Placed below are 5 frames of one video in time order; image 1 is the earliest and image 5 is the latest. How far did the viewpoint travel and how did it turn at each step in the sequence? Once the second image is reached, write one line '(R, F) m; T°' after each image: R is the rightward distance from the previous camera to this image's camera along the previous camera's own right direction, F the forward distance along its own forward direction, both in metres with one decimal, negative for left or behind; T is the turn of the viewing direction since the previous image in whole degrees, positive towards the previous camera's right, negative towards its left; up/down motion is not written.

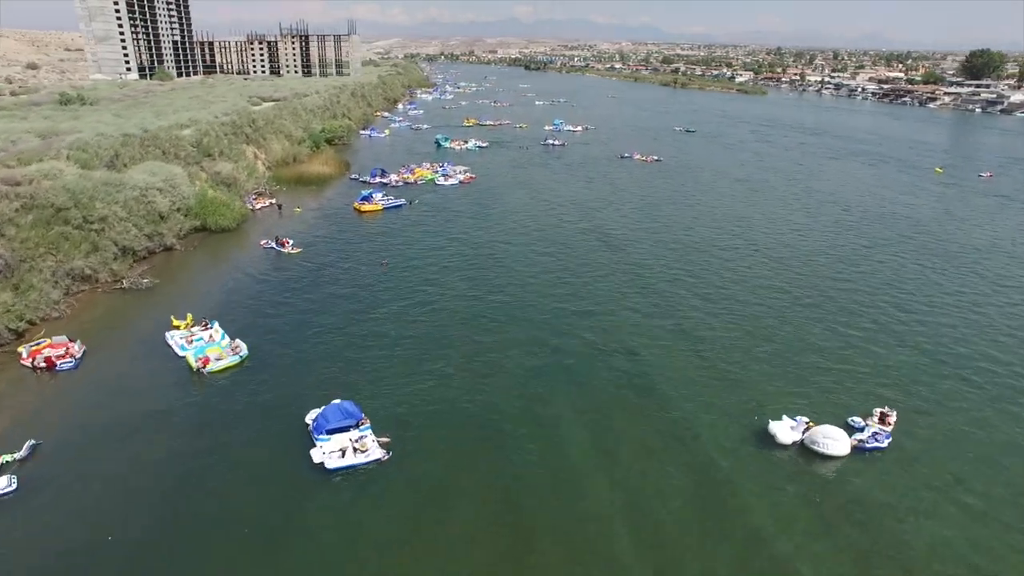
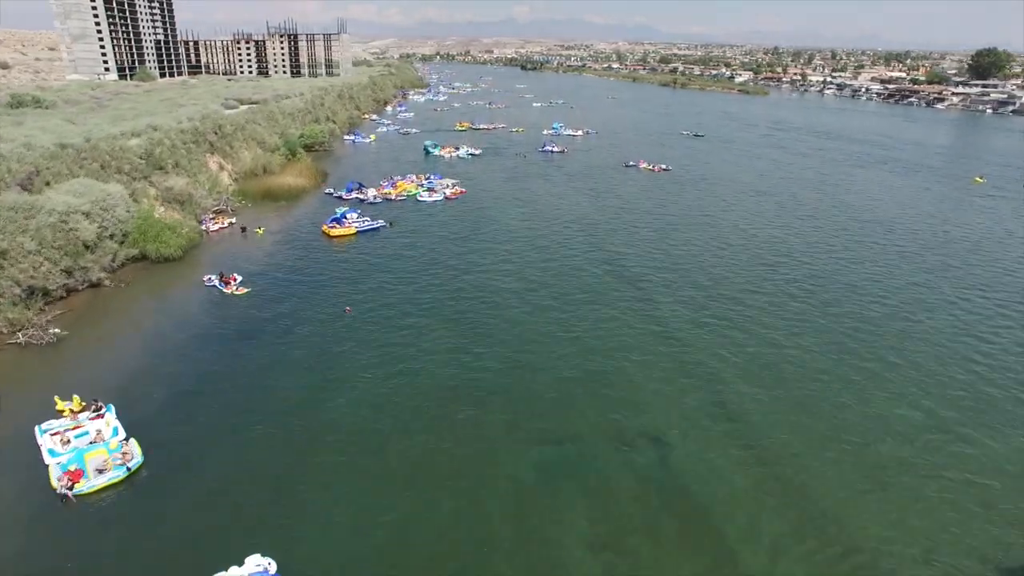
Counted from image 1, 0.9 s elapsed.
(+0.2, +10.8) m; 0°
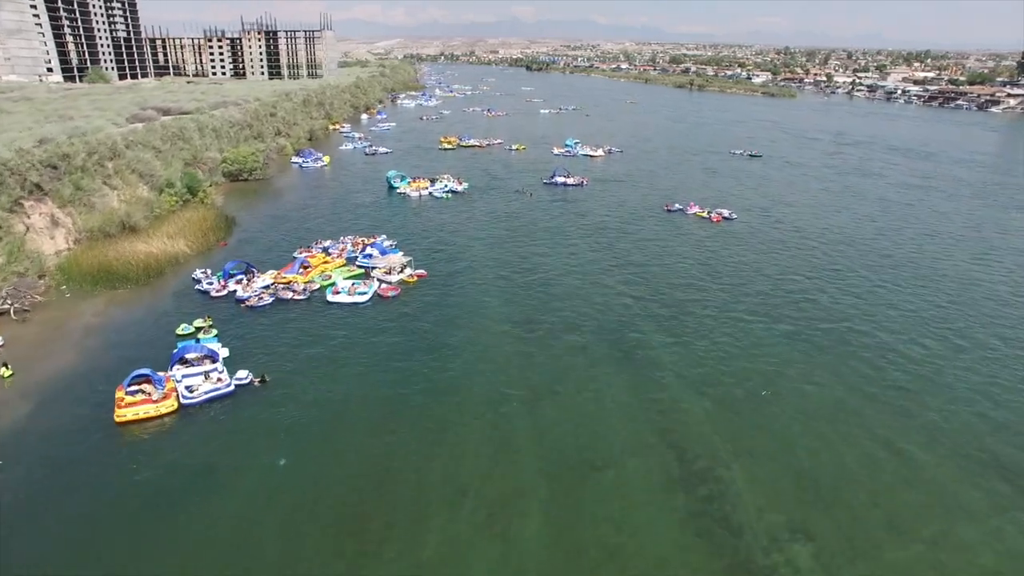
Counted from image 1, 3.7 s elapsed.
(+1.2, +34.6) m; -1°
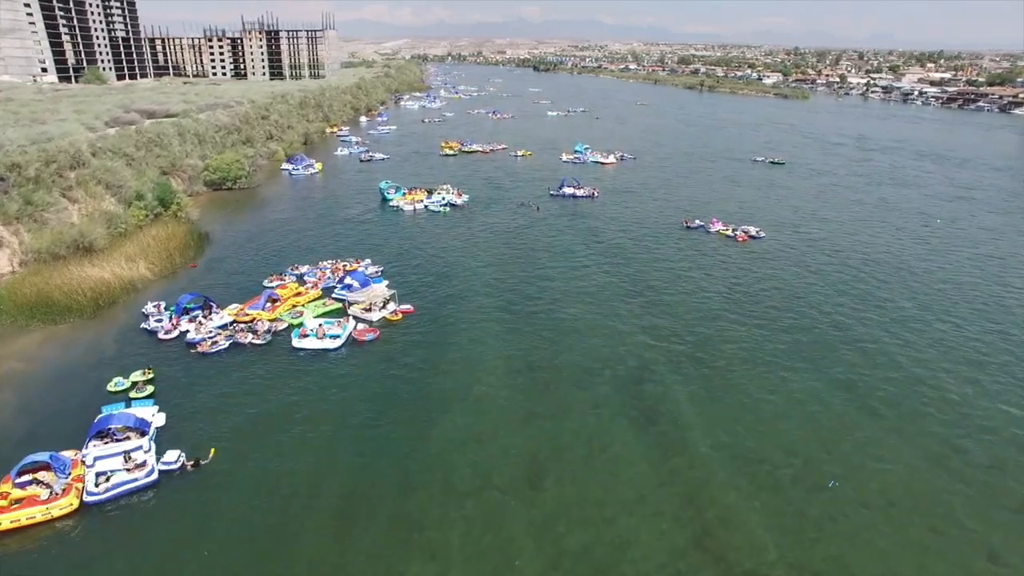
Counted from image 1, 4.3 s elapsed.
(+0.4, +7.4) m; -1°
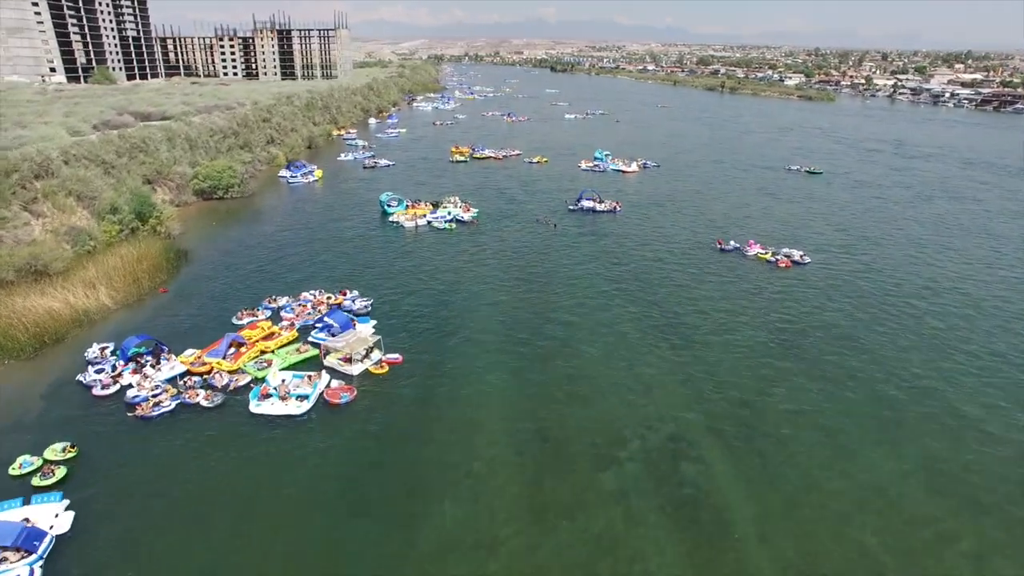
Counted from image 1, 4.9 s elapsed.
(+0.3, +7.5) m; -1°
